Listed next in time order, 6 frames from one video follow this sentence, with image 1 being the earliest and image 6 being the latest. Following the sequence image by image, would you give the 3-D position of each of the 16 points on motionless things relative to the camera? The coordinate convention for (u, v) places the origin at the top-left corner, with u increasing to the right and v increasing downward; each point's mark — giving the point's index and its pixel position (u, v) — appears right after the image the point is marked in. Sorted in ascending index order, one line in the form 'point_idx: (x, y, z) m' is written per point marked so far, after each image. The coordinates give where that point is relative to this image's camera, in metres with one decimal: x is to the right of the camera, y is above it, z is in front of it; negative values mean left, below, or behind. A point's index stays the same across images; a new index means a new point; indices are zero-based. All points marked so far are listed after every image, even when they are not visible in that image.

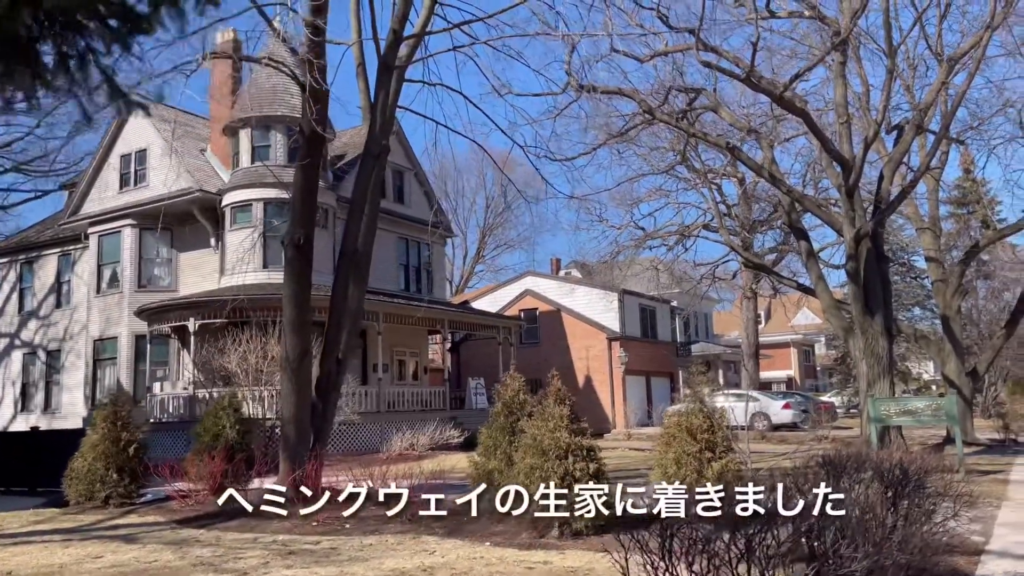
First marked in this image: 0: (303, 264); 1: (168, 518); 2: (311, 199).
0: (-2.5, +0.3, +10.2) m
1: (-3.9, -2.6, +9.4) m
2: (-2.5, +1.1, +10.2) m
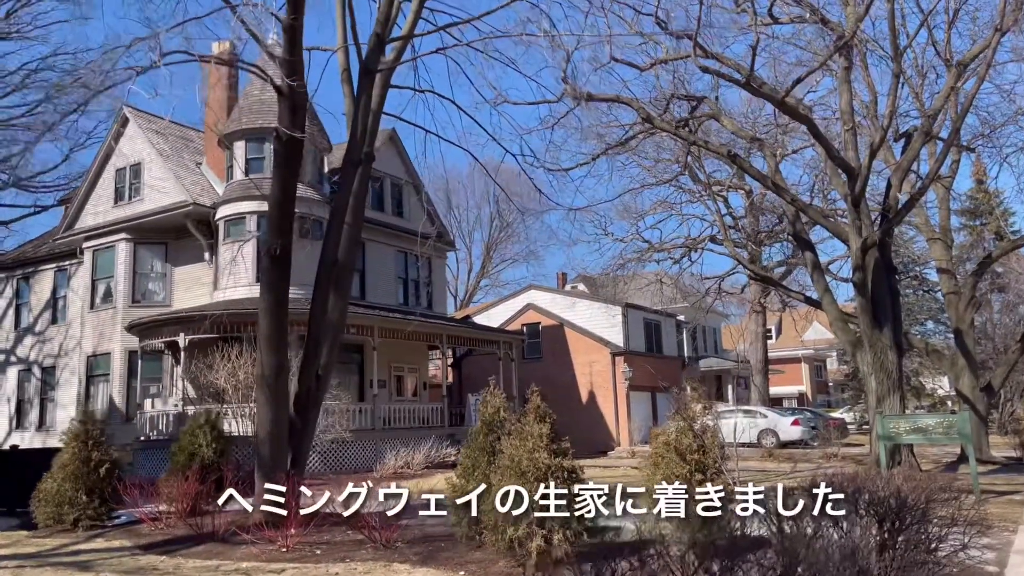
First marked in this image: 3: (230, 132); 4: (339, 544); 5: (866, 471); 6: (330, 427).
0: (-2.7, +0.1, +9.8) m
1: (-4.1, -2.8, +8.9) m
2: (-2.6, +0.9, +9.8) m
3: (-6.8, +3.8, +20.0) m
4: (-1.7, -2.6, +8.3) m
5: (+3.2, -1.7, +7.4) m
6: (-3.6, -2.7, +16.4) m
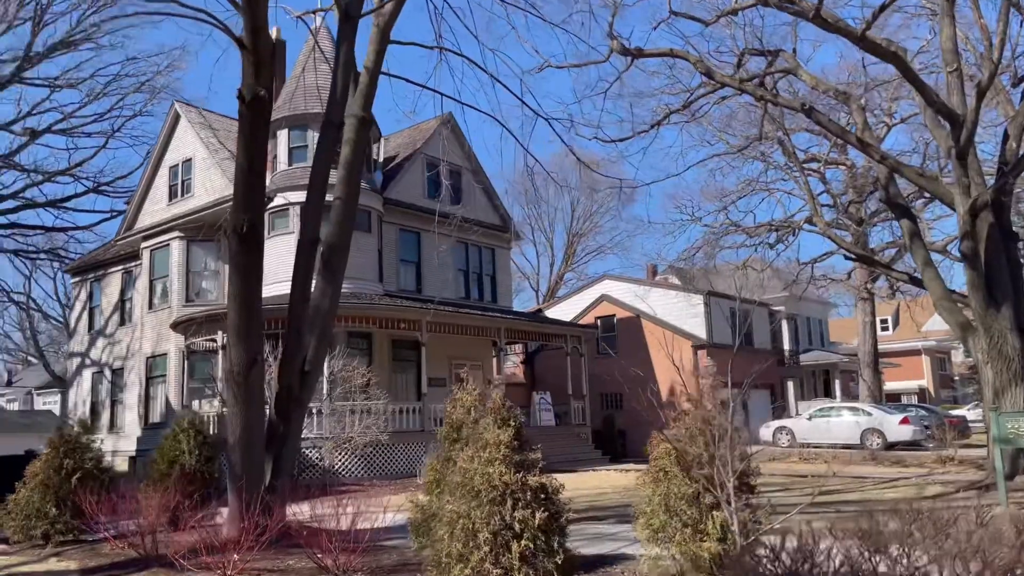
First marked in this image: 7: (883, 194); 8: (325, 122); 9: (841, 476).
0: (-2.7, +0.3, +8.5) m
1: (-4.1, -2.6, +7.9) m
2: (-2.6, +1.1, +8.5) m
3: (-5.5, +3.8, +19.1) m
4: (-1.8, -2.4, +6.9) m
5: (+2.9, -1.3, +5.4) m
6: (-2.6, -2.6, +15.2) m
7: (+6.3, +1.6, +14.2) m
8: (-2.0, +1.8, +8.9) m
9: (+6.2, -3.5, +15.5) m
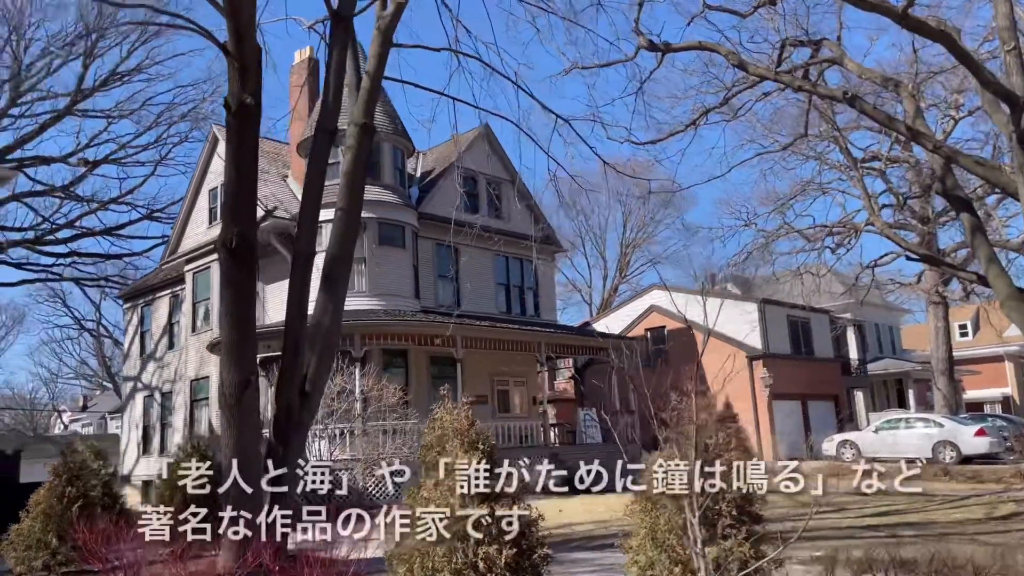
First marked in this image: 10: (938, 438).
0: (-2.6, +0.2, +8.1) m
1: (-4.0, -2.8, +7.5) m
2: (-2.6, +1.0, +8.1) m
3: (-4.7, +3.4, +19.0) m
4: (-1.8, -2.5, +6.4) m
5: (+2.7, -1.3, +4.6) m
6: (-2.0, -2.9, +14.7) m
7: (+6.8, +1.6, +13.1) m
8: (-2.0, +1.6, +8.5) m
9: (+6.8, -3.5, +14.3) m
10: (+9.9, -3.5, +19.4) m
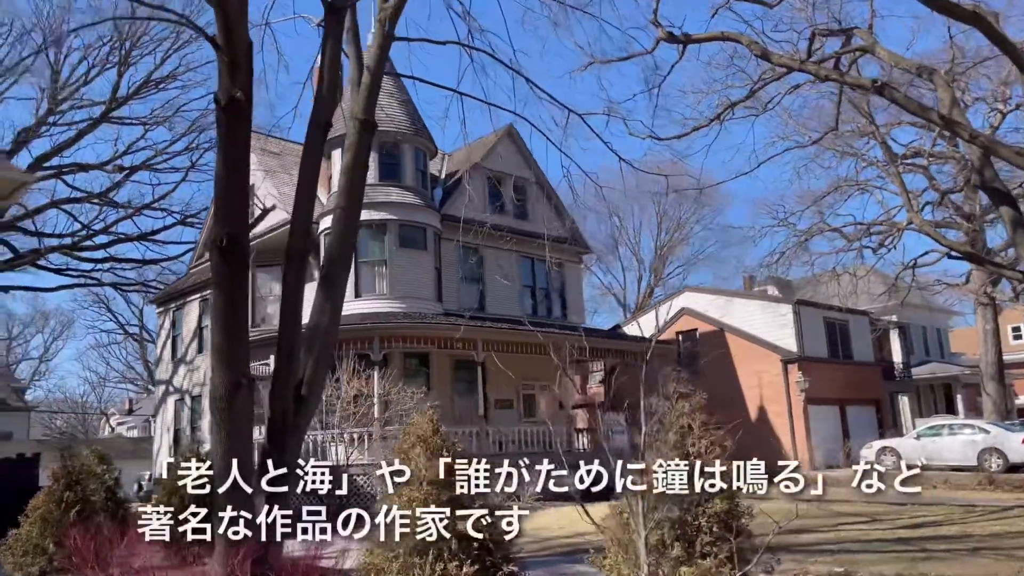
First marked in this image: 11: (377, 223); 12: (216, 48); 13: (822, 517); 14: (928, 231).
0: (-2.6, +0.2, +7.9) m
1: (-4.0, -2.8, +7.3) m
2: (-2.6, +1.0, +7.9) m
3: (-4.2, +3.3, +18.9) m
4: (-1.9, -2.5, +6.1) m
5: (+2.5, -1.2, +4.1) m
6: (-1.6, -2.9, +14.4) m
7: (+7.0, +1.6, +12.4) m
8: (-2.0, +1.6, +8.2) m
9: (+7.1, -3.5, +13.6) m
10: (+10.5, -3.5, +18.5) m
11: (-2.9, +1.4, +17.9) m
12: (-2.7, +2.2, +7.7) m
13: (+4.5, -3.3, +12.0) m
14: (+9.7, +1.3, +19.4) m
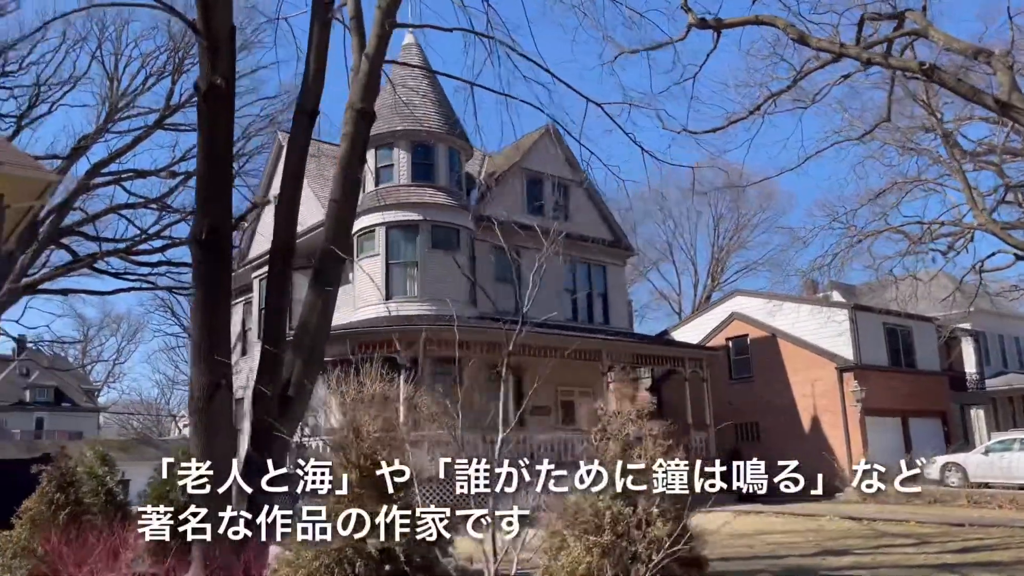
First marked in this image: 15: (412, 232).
0: (-2.7, +0.2, +7.5) m
1: (-4.1, -2.8, +7.1) m
2: (-2.7, +1.0, +7.5) m
3: (-3.4, +3.3, +18.7) m
4: (-2.1, -2.4, +5.7) m
5: (+2.2, -1.2, +3.3) m
6: (-1.2, -2.9, +13.9) m
7: (+7.3, +1.6, +11.3) m
8: (-2.0, +1.7, +7.9) m
9: (+7.5, -3.6, +12.4) m
10: (+11.2, -3.6, +17.0) m
11: (-2.2, +1.4, +17.6) m
12: (-2.8, +2.3, +7.4) m
13: (+4.7, -3.3, +11.1) m
14: (+10.5, +1.2, +18.1) m
15: (-2.1, +1.2, +17.6) m
